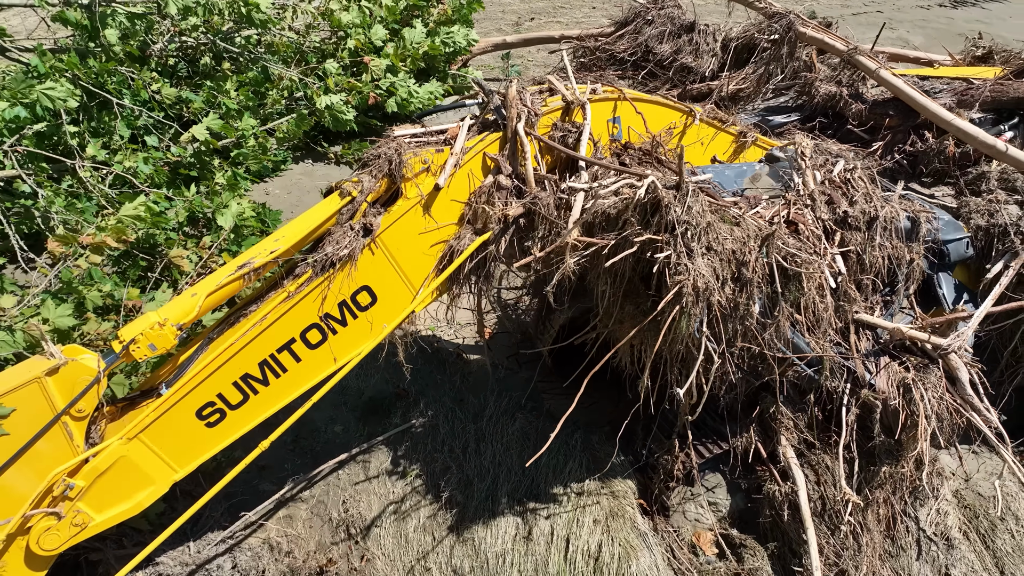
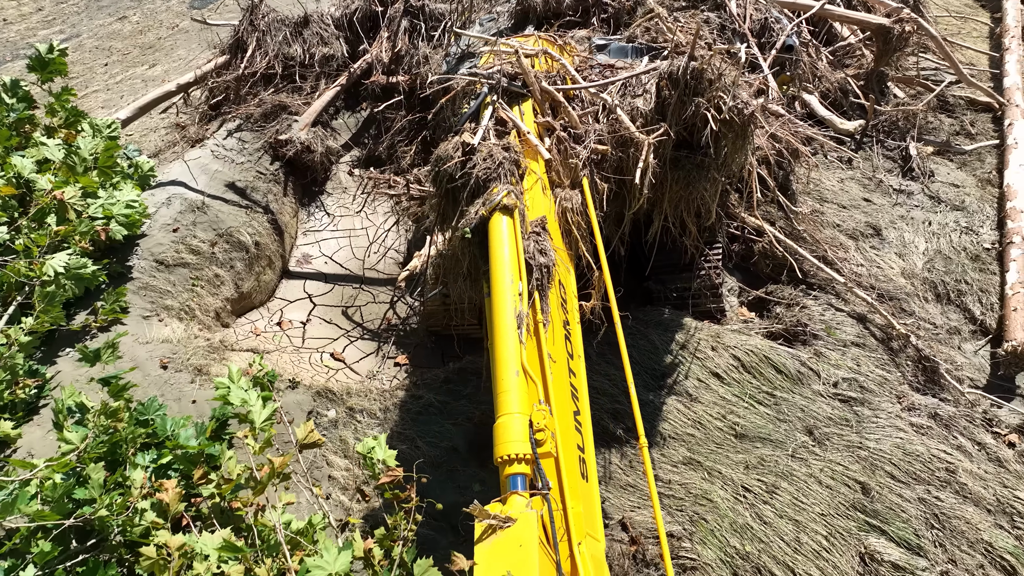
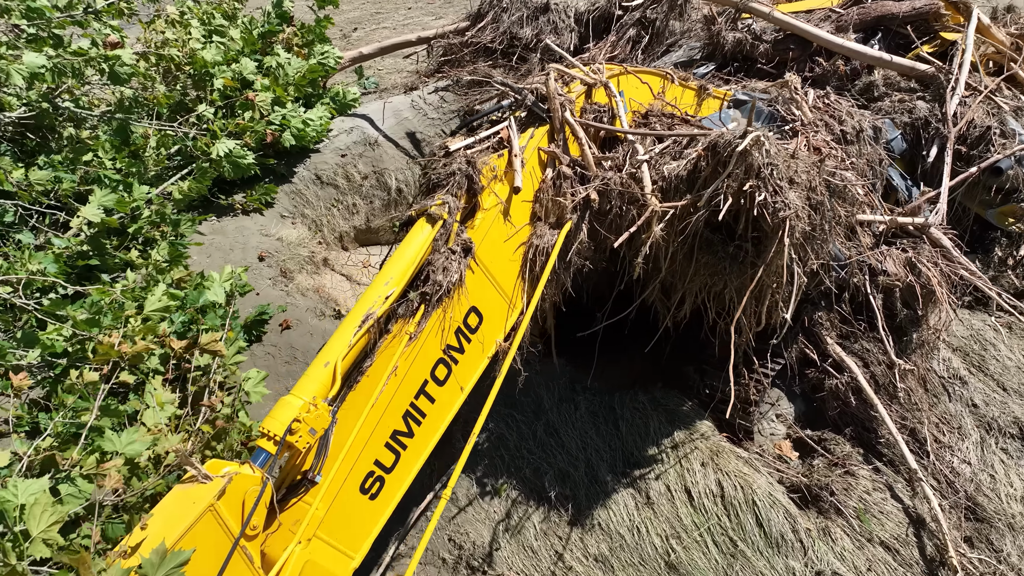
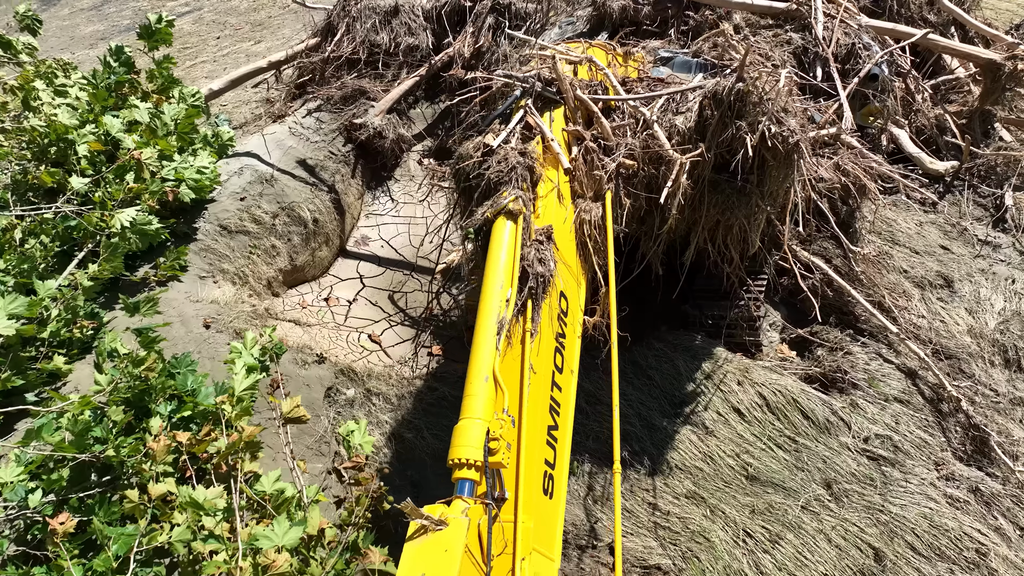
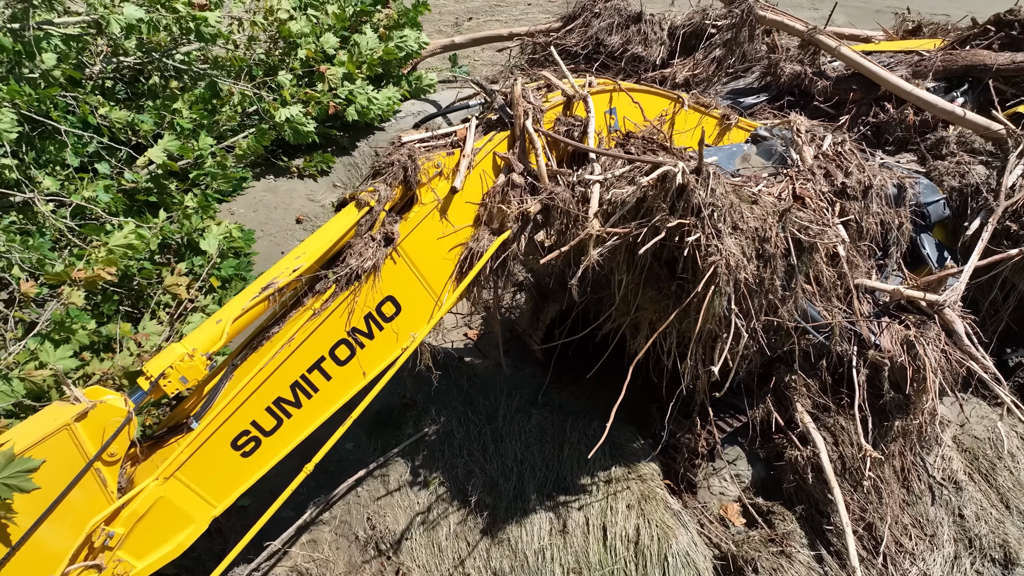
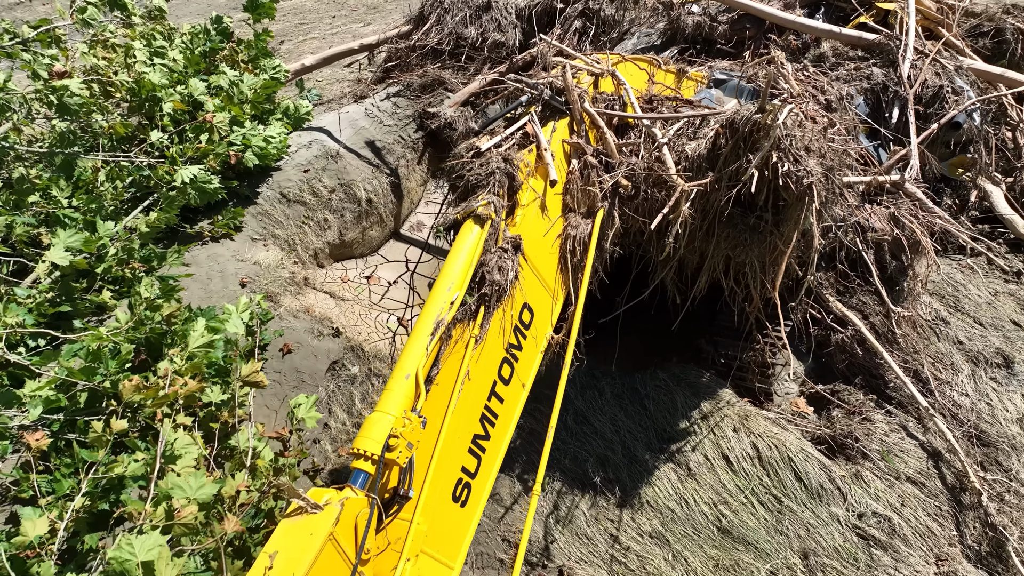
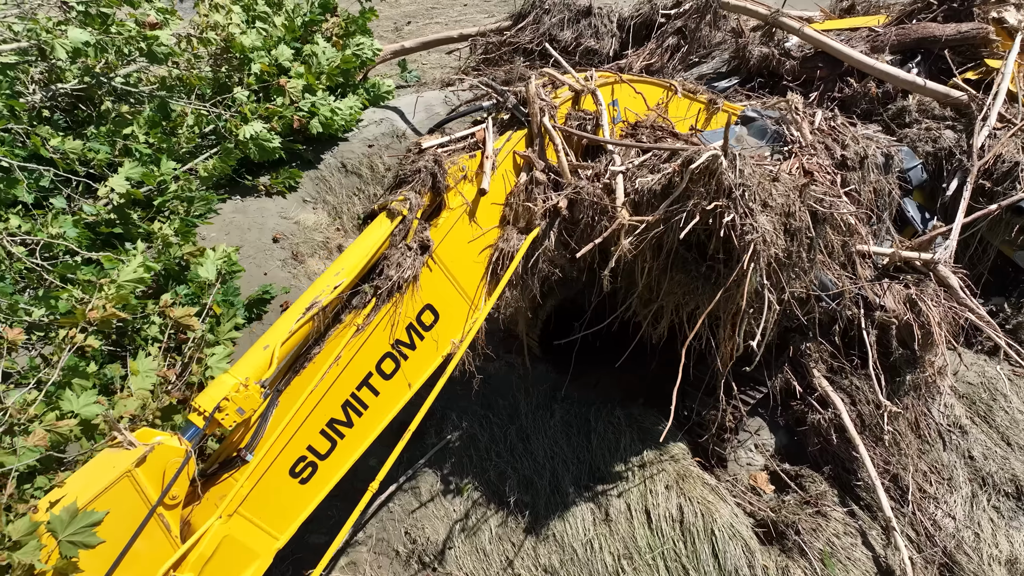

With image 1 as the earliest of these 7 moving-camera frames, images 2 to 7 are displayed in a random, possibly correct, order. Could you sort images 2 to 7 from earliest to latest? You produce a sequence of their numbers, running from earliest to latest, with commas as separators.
5, 7, 3, 6, 4, 2
